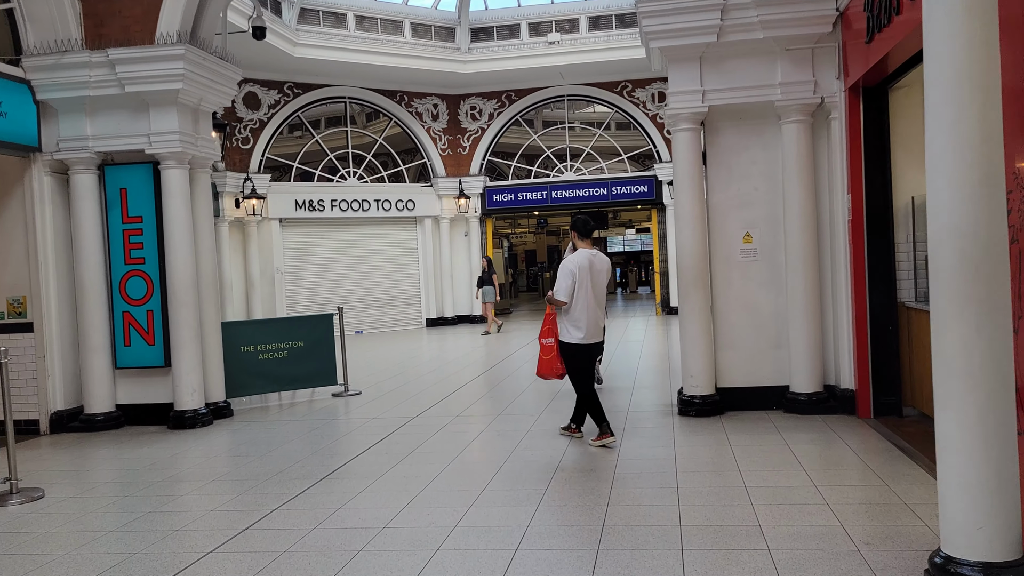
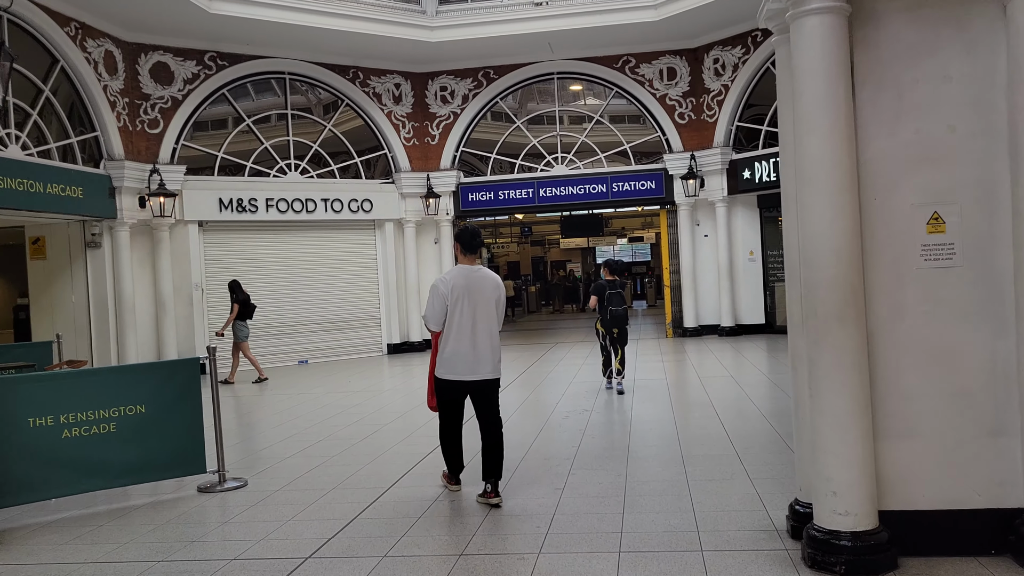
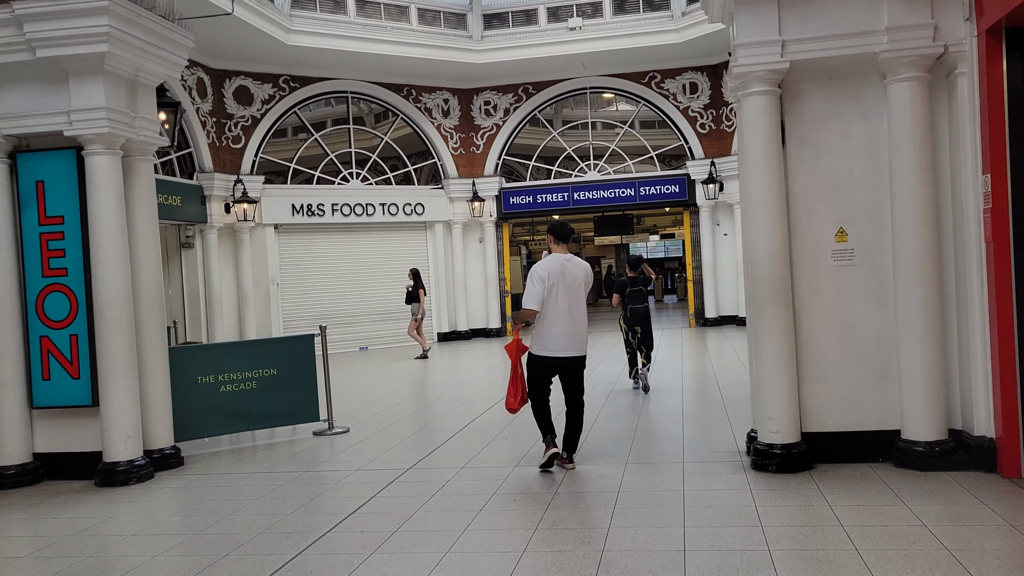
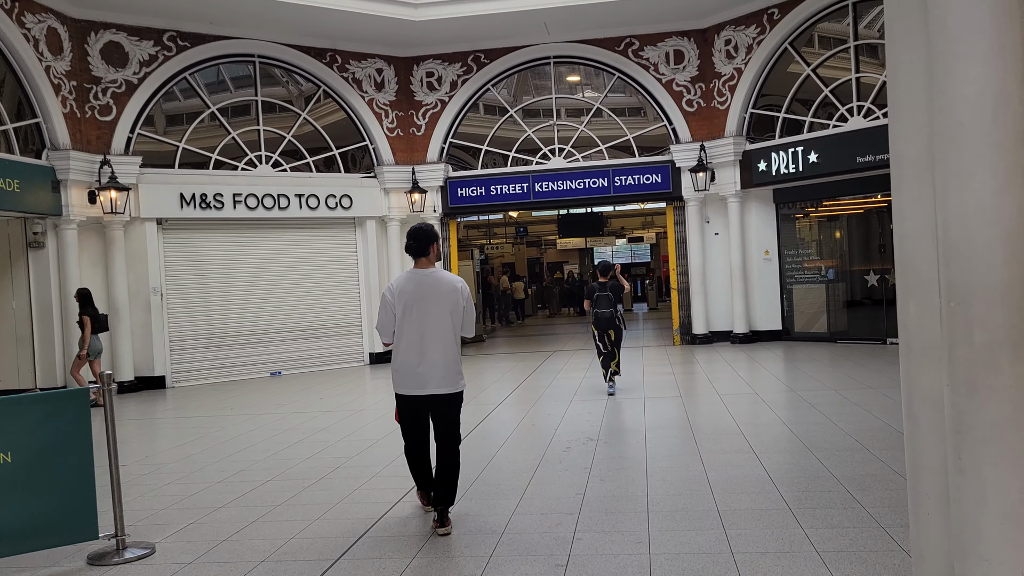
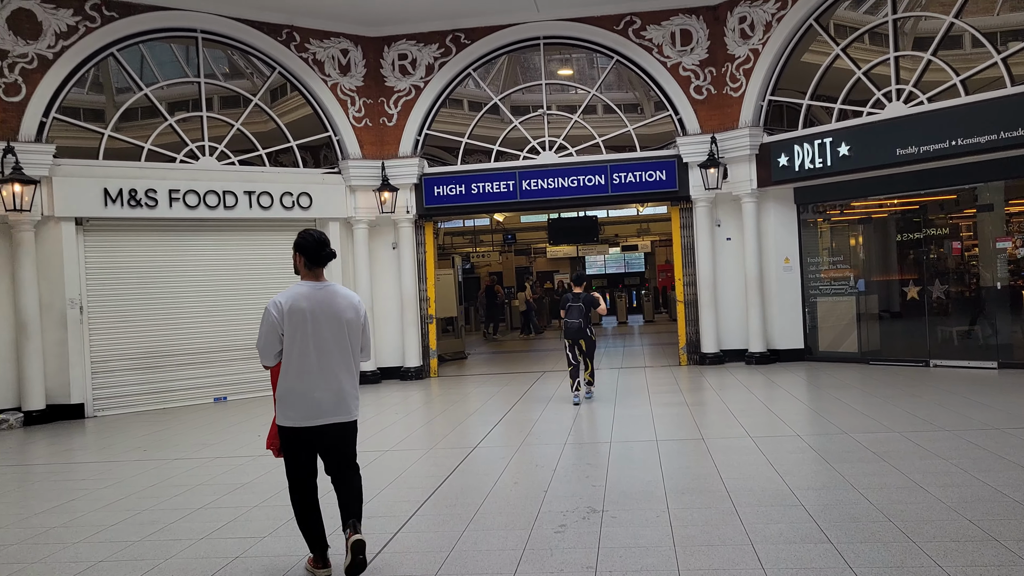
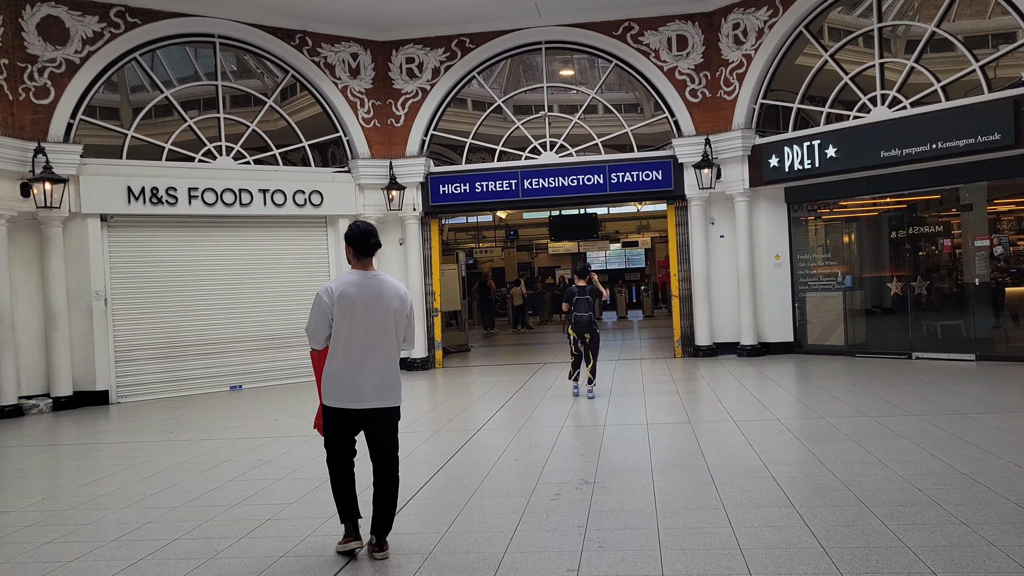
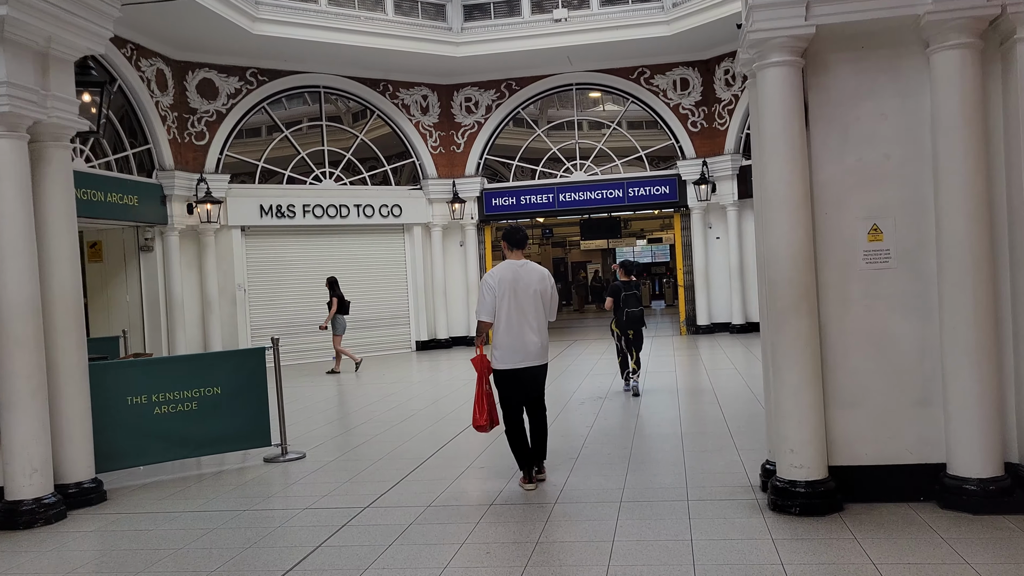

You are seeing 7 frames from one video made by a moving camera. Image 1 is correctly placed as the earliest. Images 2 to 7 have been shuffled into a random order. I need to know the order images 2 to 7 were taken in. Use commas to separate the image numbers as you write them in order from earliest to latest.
3, 7, 2, 4, 6, 5
